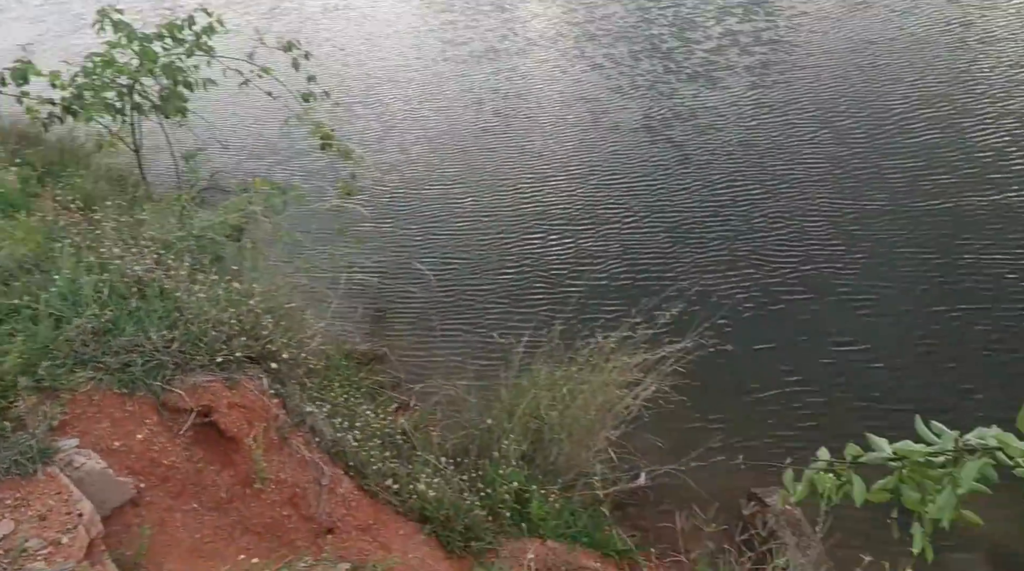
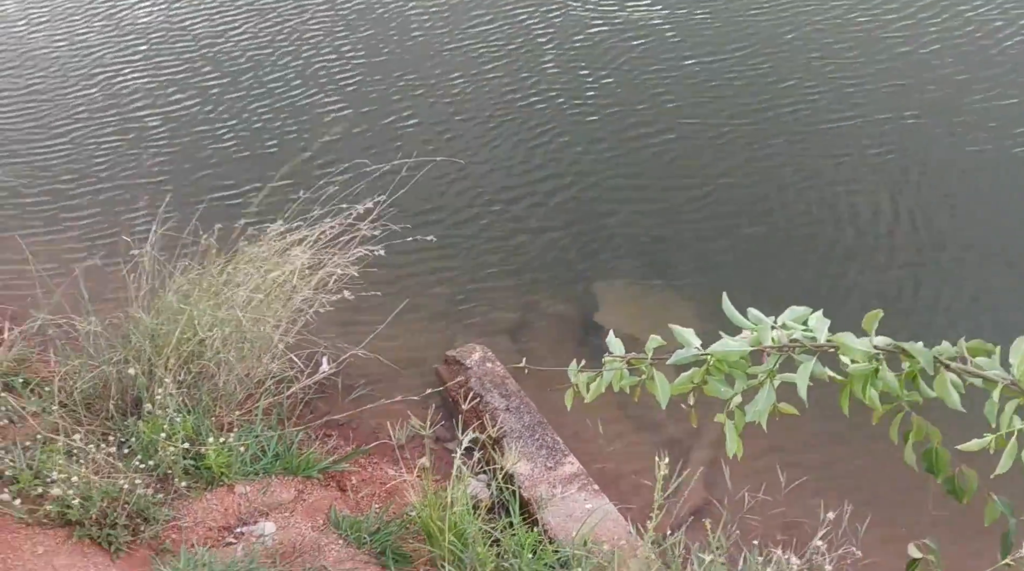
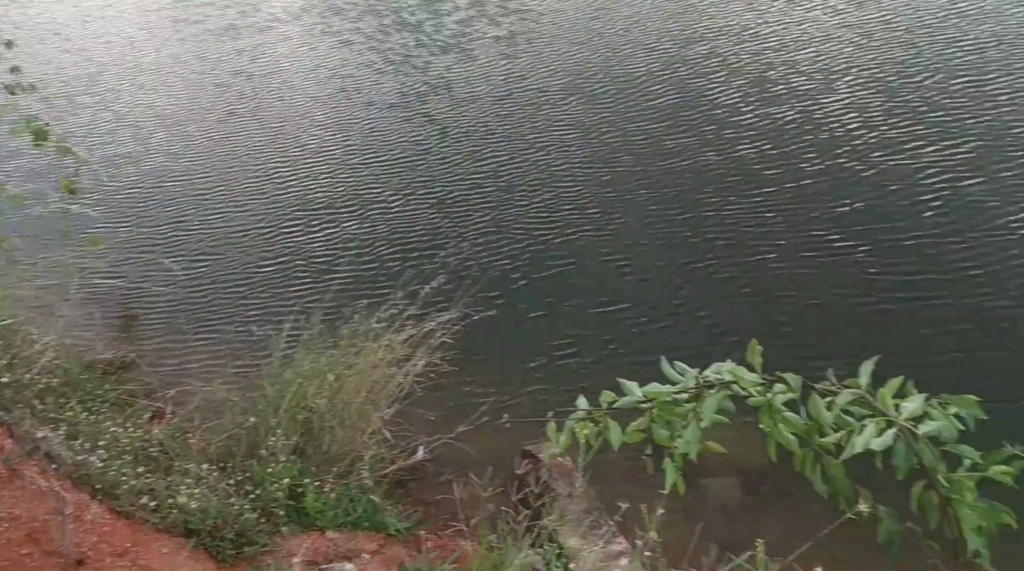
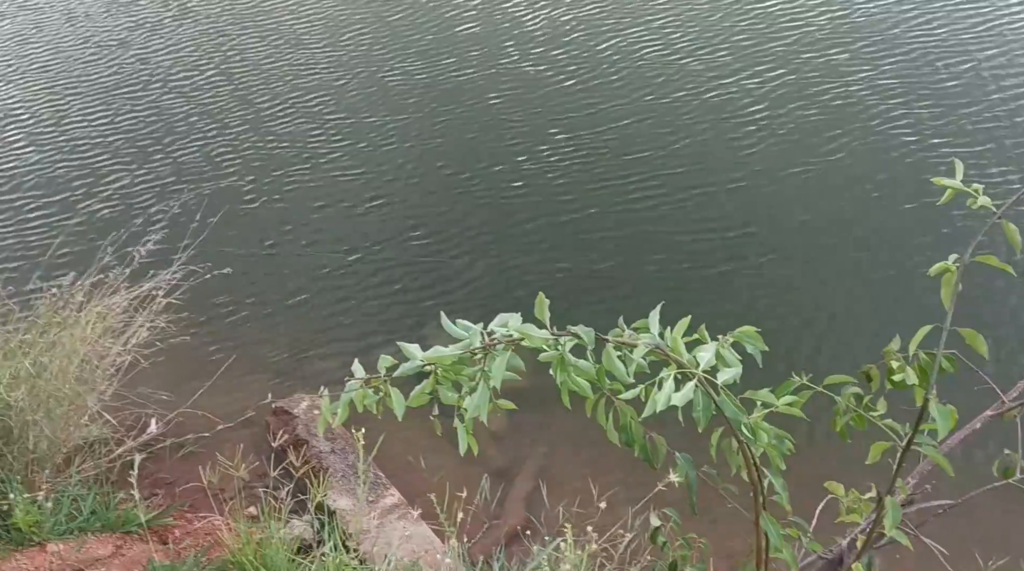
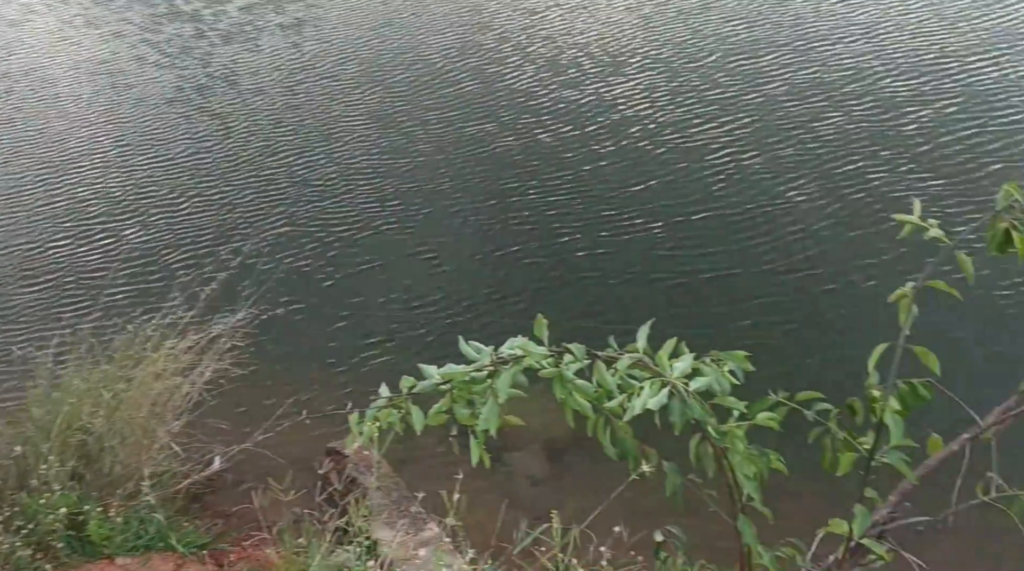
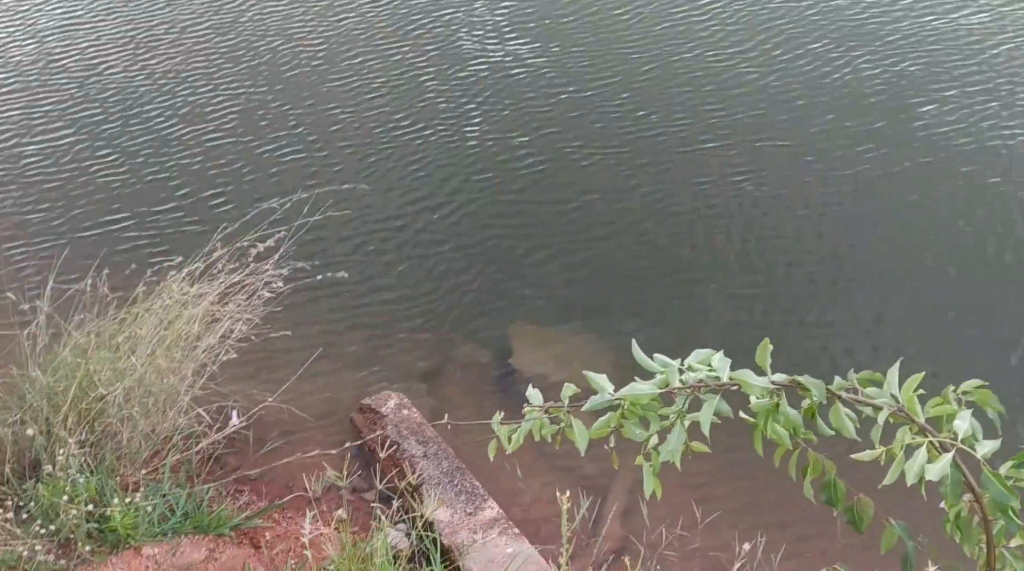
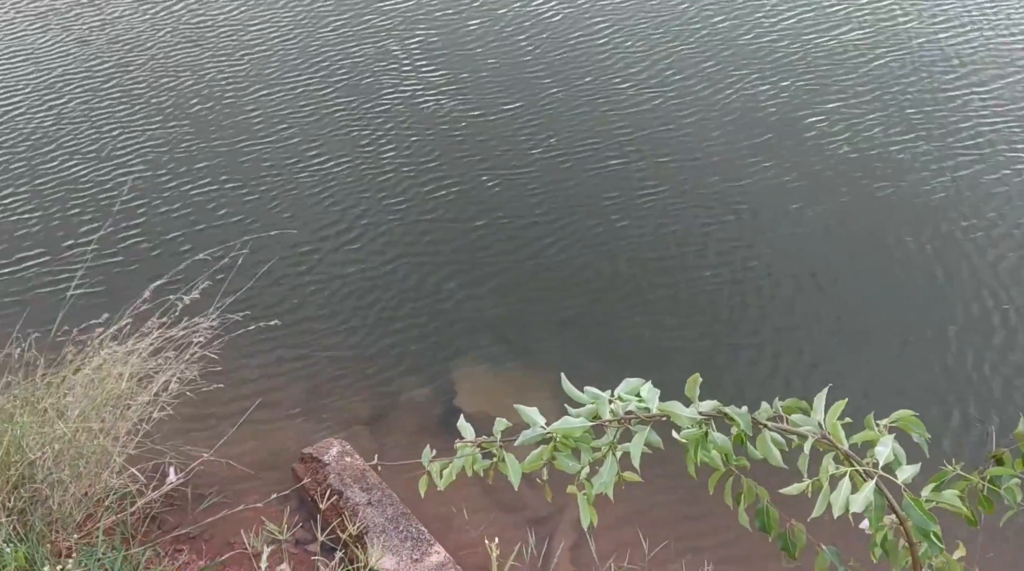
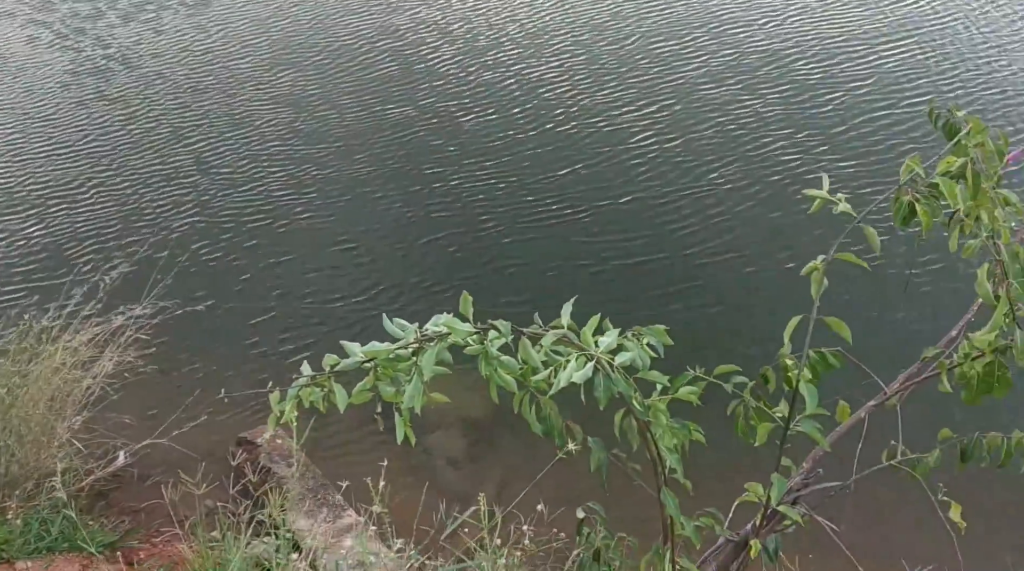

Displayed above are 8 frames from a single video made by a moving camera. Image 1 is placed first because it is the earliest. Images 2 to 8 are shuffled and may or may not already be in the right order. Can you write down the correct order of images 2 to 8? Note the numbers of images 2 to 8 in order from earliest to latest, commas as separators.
3, 5, 8, 4, 7, 6, 2
